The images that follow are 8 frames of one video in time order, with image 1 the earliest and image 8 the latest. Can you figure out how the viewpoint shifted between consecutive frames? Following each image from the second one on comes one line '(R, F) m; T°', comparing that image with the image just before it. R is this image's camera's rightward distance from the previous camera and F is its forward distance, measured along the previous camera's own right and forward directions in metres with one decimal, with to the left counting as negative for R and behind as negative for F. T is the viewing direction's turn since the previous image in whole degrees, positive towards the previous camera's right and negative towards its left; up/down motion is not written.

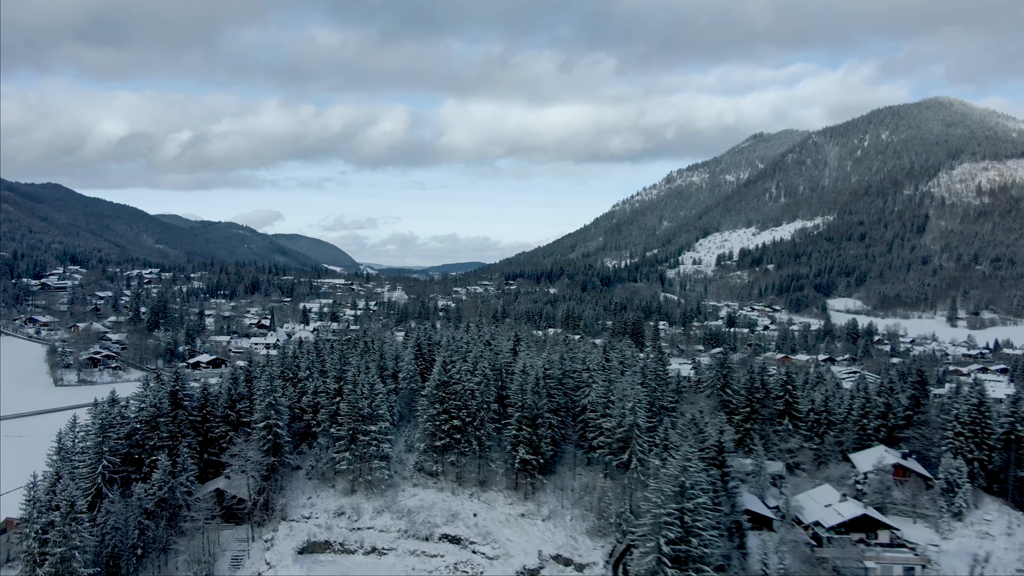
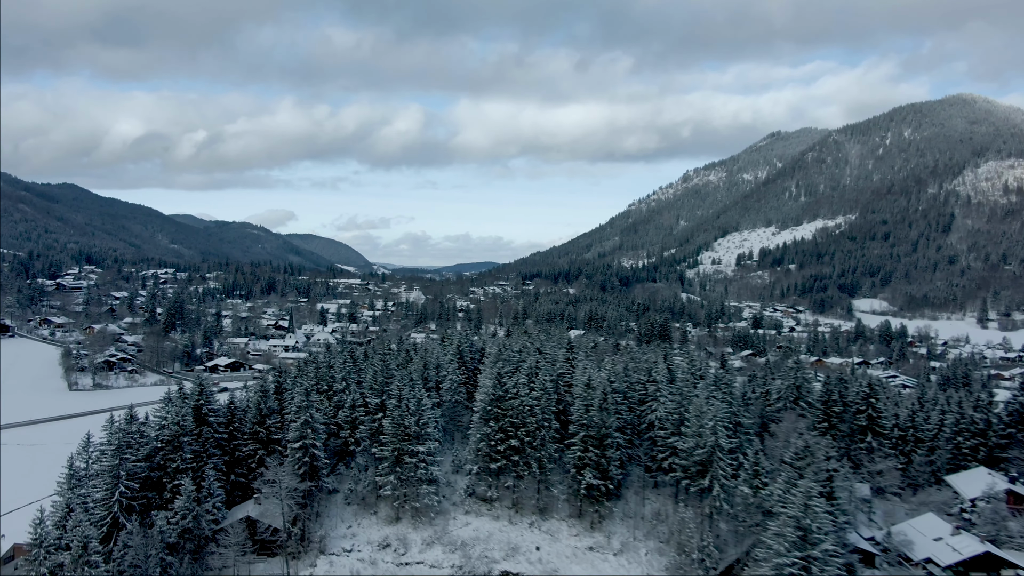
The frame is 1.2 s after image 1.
(-1.5, +2.9) m; -1°
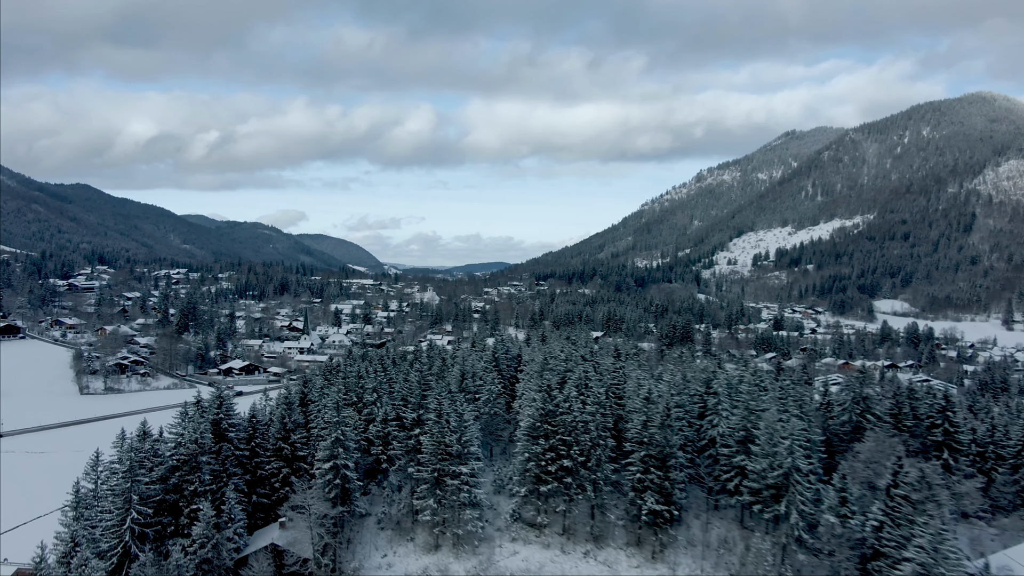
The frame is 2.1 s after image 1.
(-1.1, +2.3) m; -1°
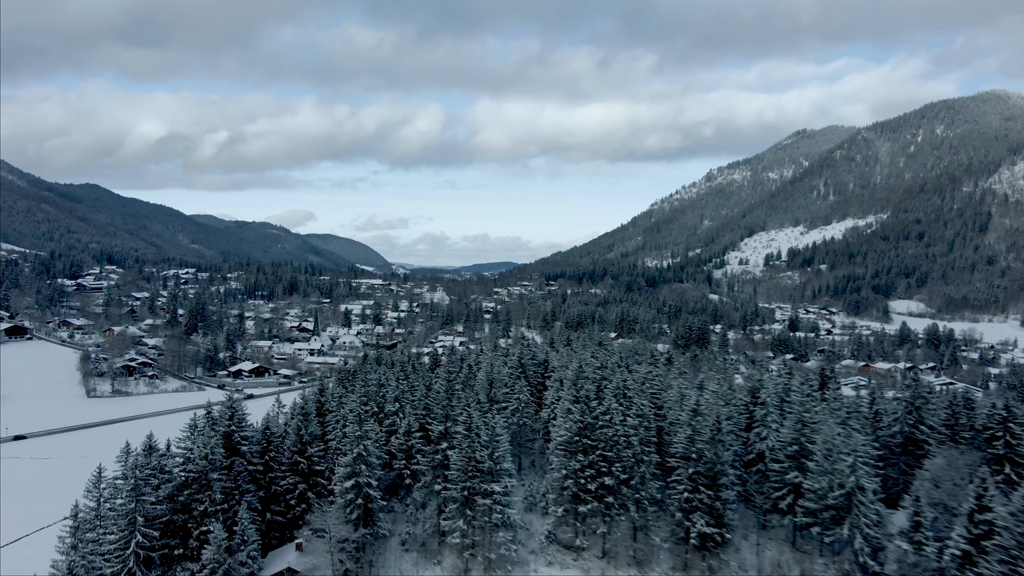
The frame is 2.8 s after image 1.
(-0.7, +1.7) m; -1°
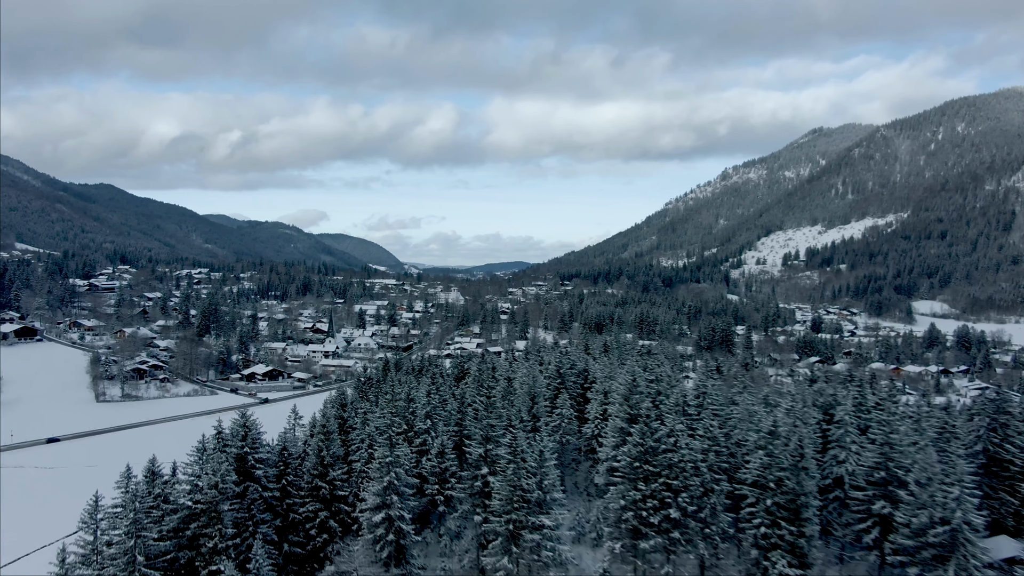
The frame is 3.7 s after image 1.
(-0.8, +2.4) m; -1°
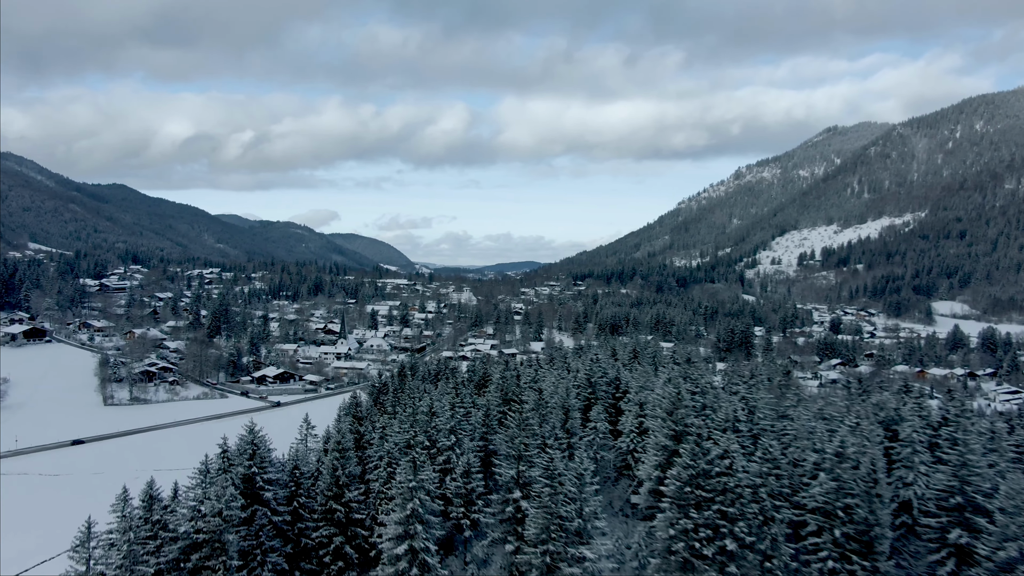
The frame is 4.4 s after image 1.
(-0.5, +1.8) m; -1°
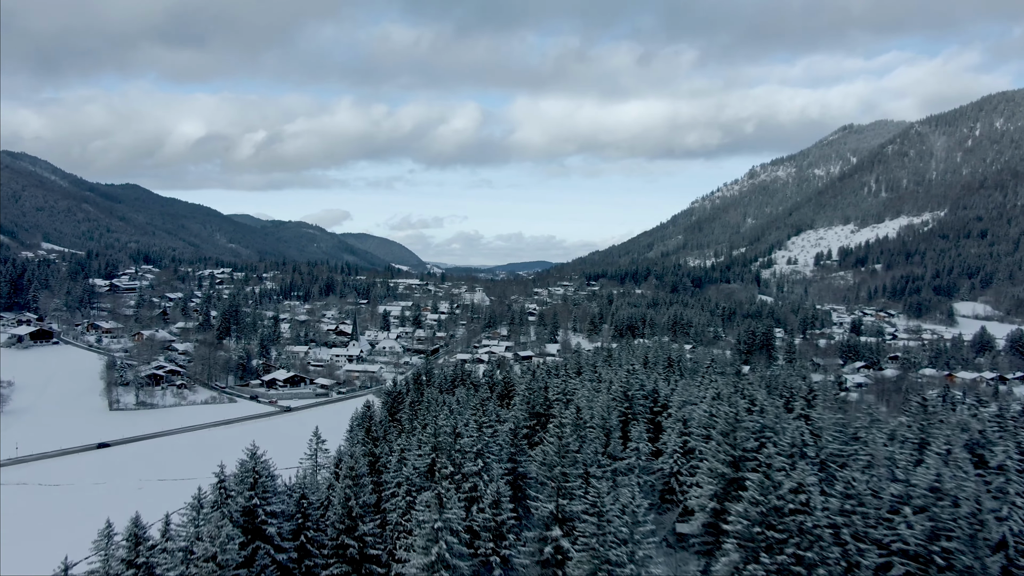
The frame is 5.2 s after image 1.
(-0.5, +2.1) m; -1°
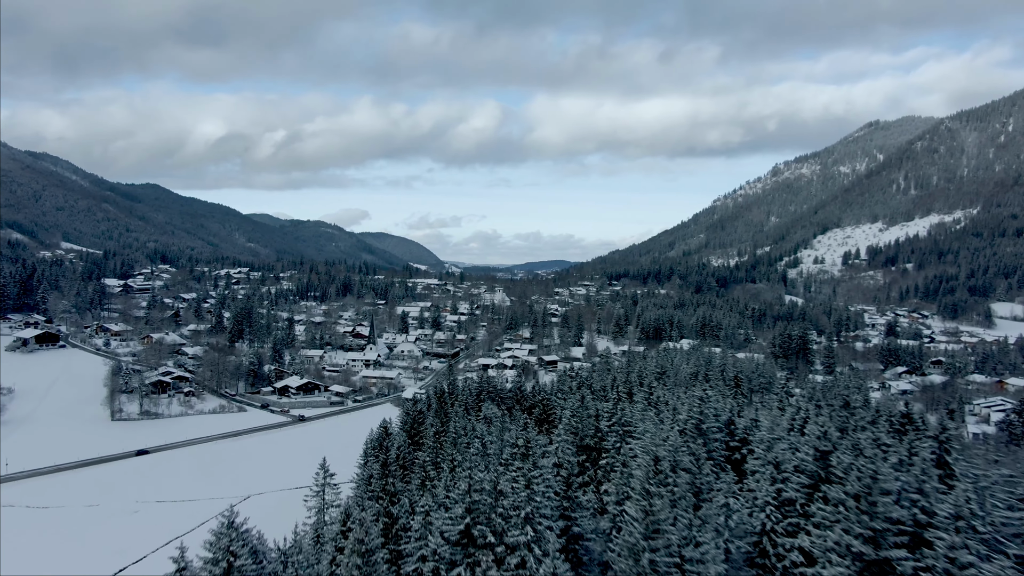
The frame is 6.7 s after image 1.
(-0.7, +4.0) m; -1°
